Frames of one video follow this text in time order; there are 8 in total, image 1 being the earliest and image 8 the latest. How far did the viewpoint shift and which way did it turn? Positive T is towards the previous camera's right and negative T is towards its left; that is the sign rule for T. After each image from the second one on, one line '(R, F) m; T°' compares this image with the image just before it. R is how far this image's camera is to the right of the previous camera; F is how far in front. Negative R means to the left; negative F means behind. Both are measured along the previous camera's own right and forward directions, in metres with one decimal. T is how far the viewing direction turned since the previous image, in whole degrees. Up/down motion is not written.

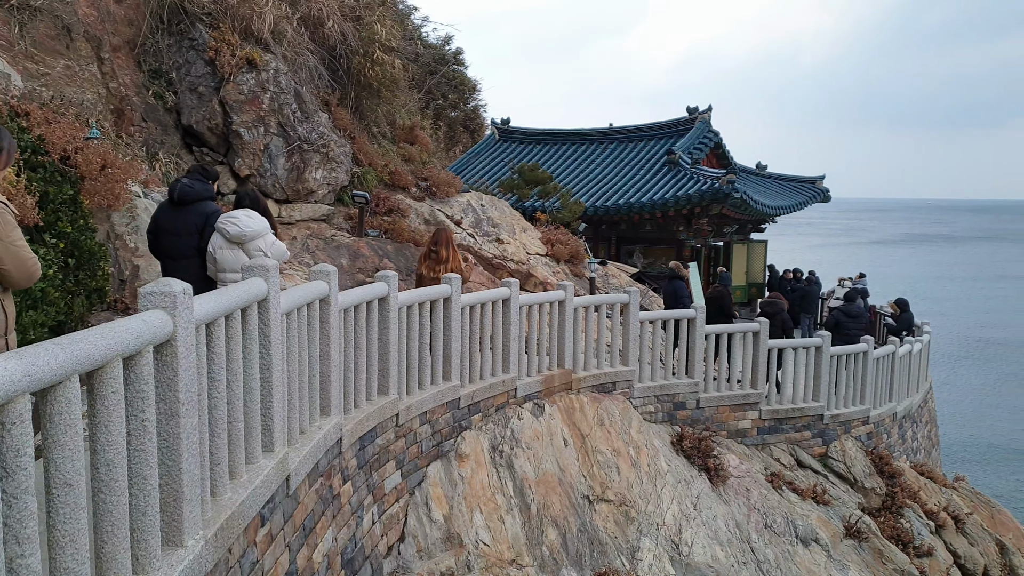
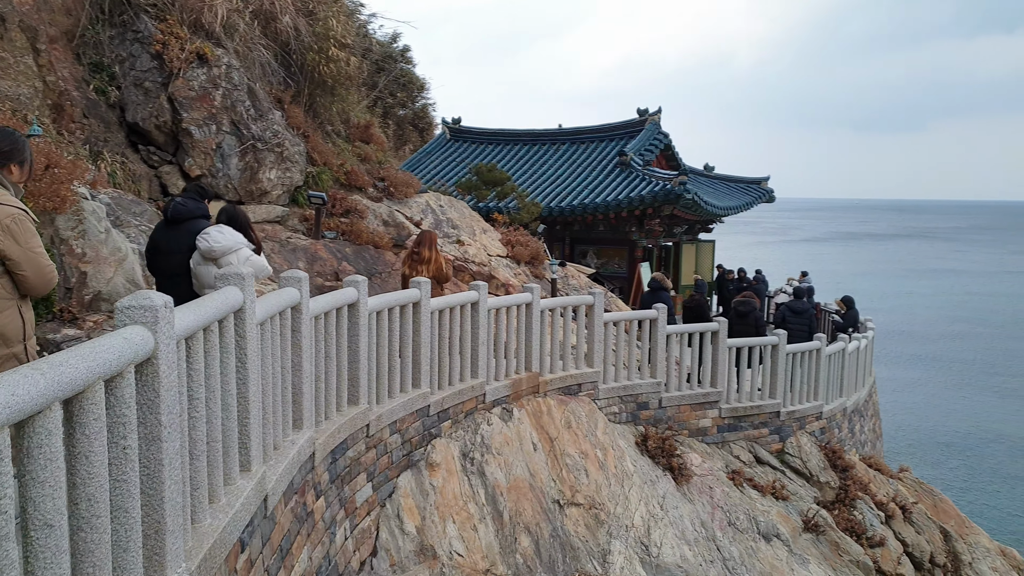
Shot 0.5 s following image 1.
(-0.2, +0.2) m; +4°
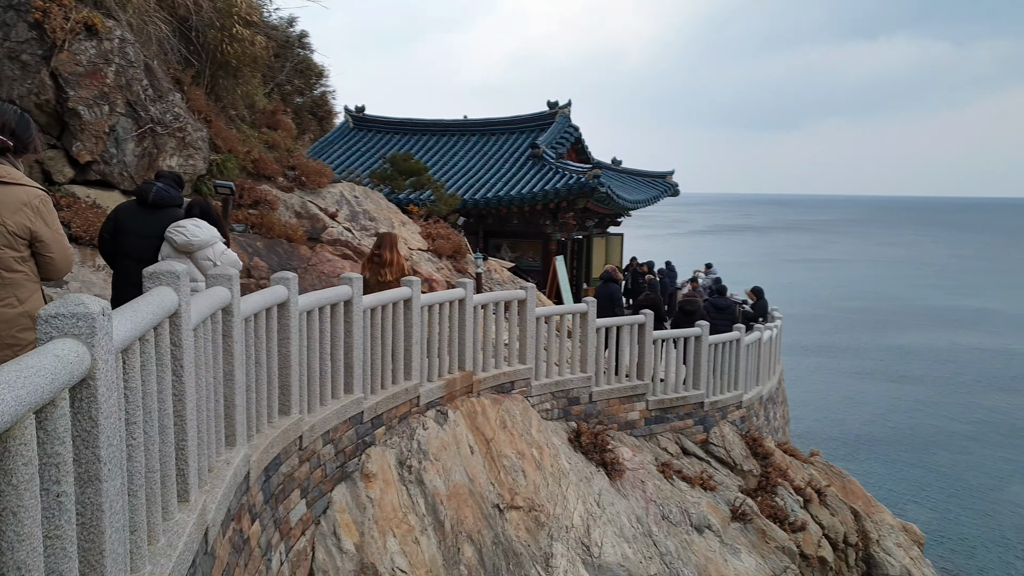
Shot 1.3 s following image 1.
(-0.3, +0.4) m; +7°
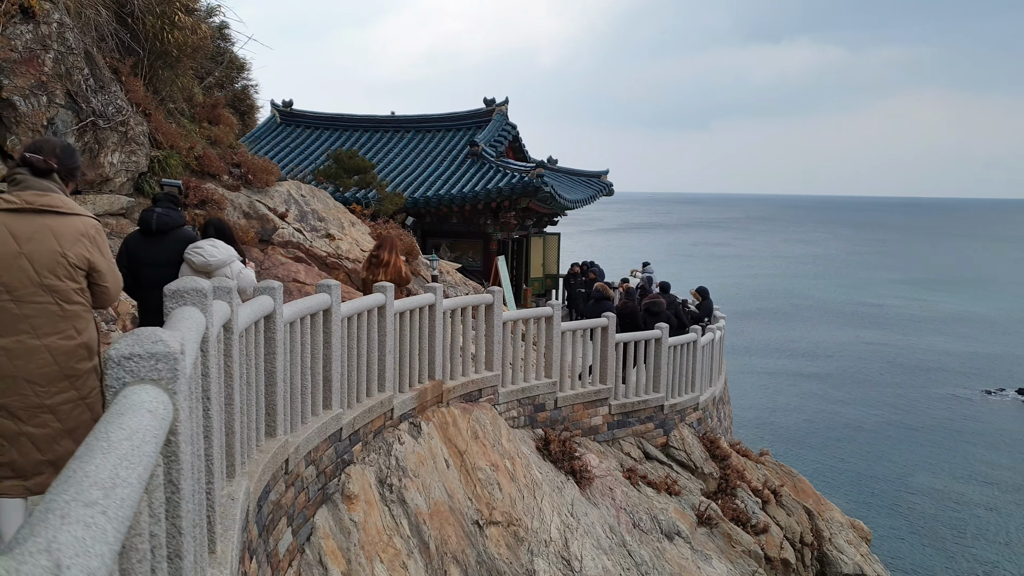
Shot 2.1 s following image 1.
(-0.5, +0.3) m; +6°
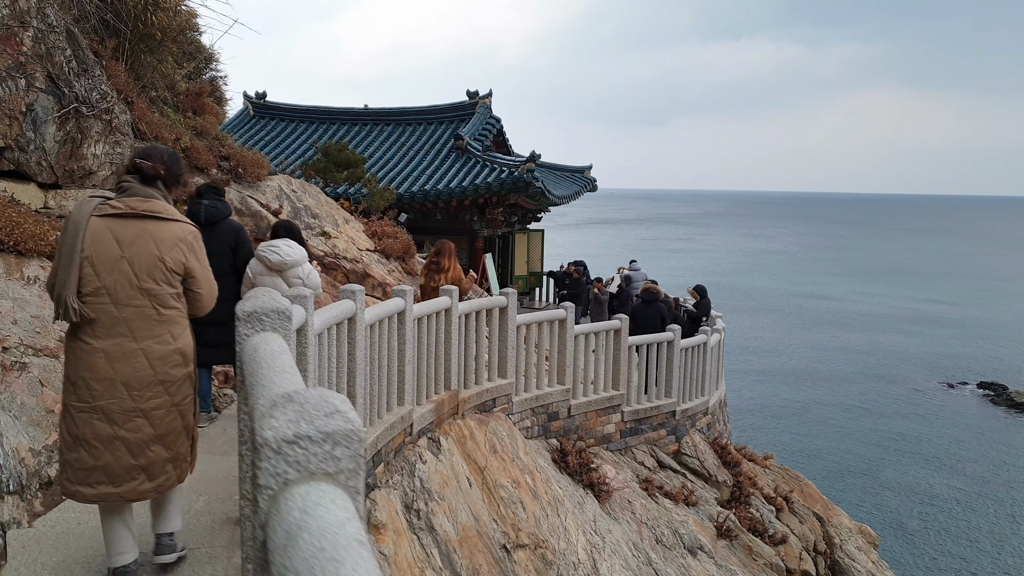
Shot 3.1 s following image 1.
(-0.5, +0.5) m; +3°
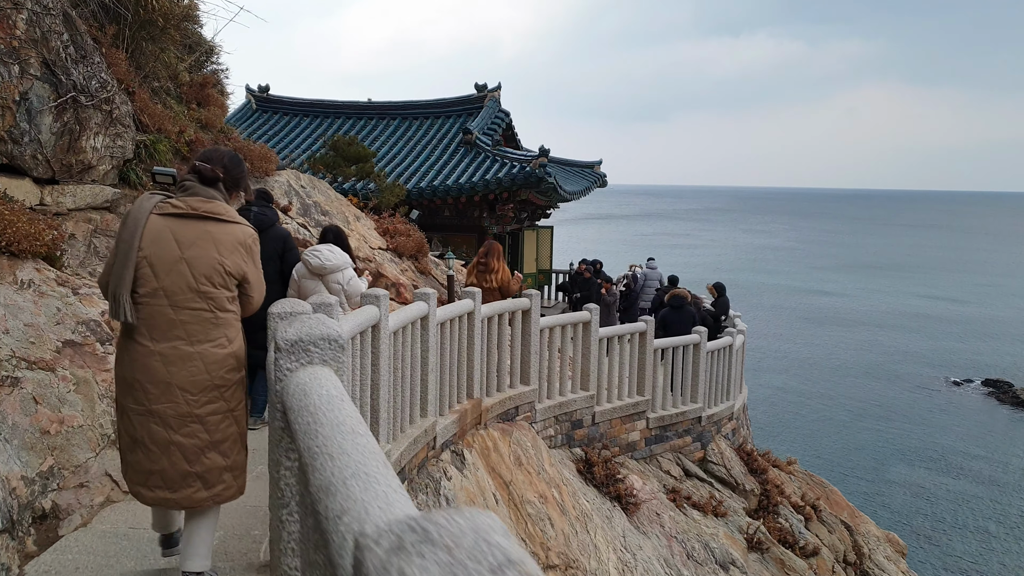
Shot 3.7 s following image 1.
(-0.2, +0.4) m; 0°
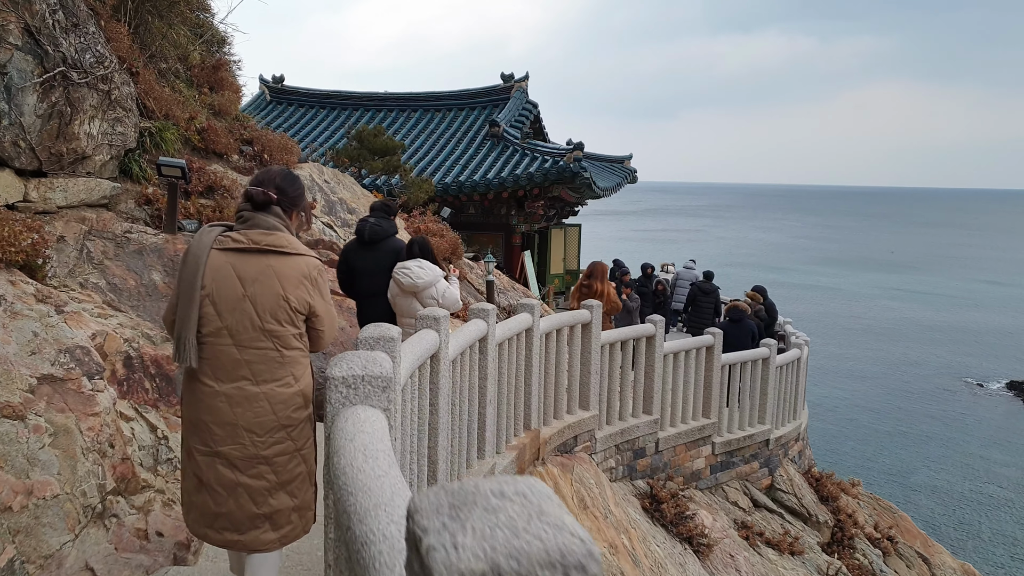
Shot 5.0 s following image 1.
(-0.4, +0.9) m; -1°
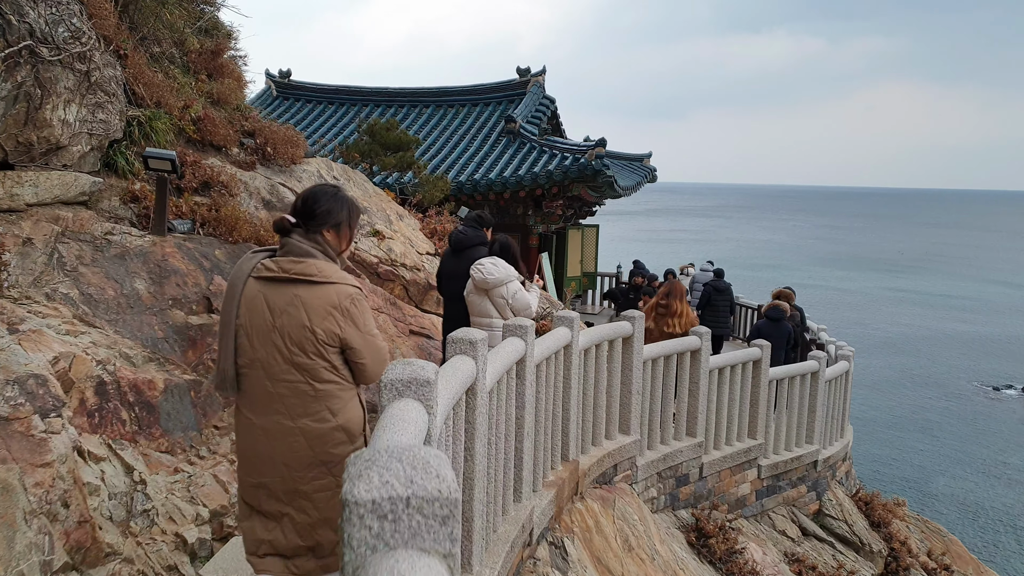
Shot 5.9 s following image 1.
(-0.2, +0.7) m; -1°
